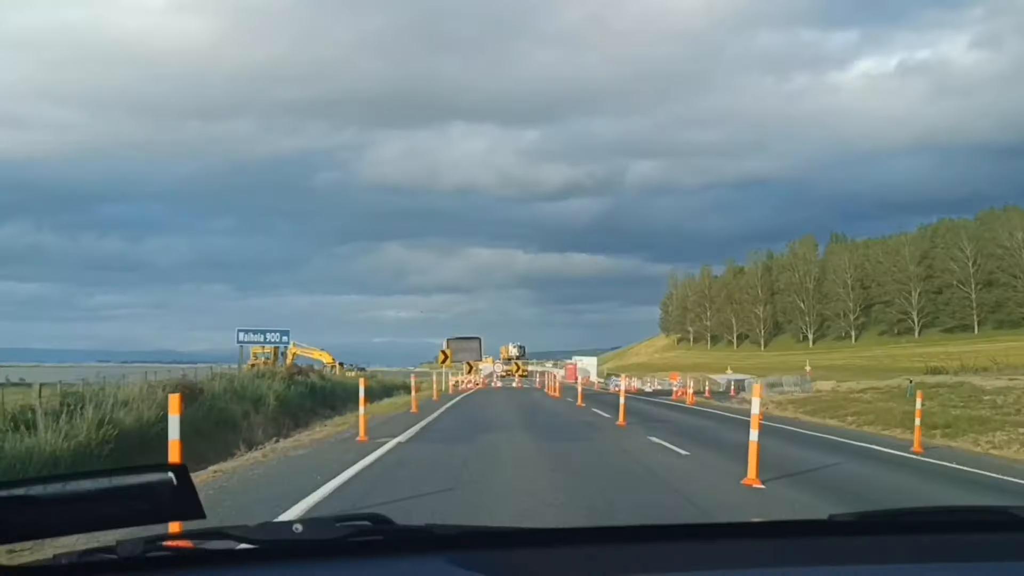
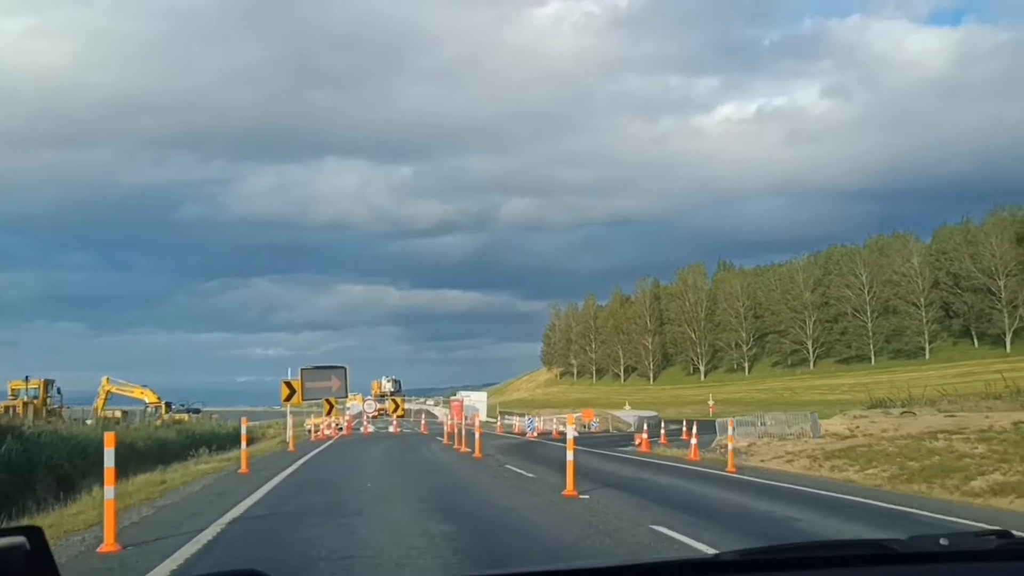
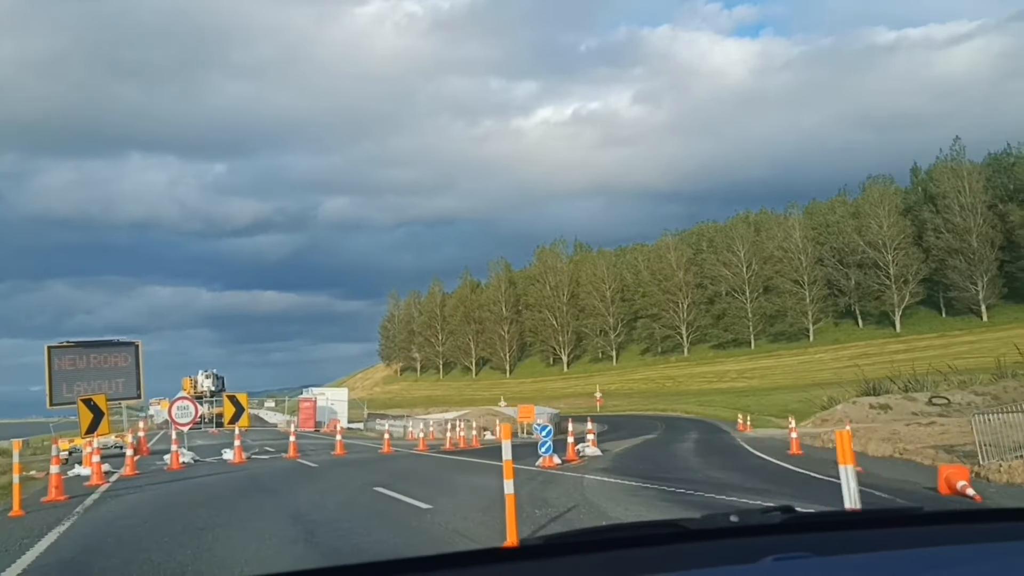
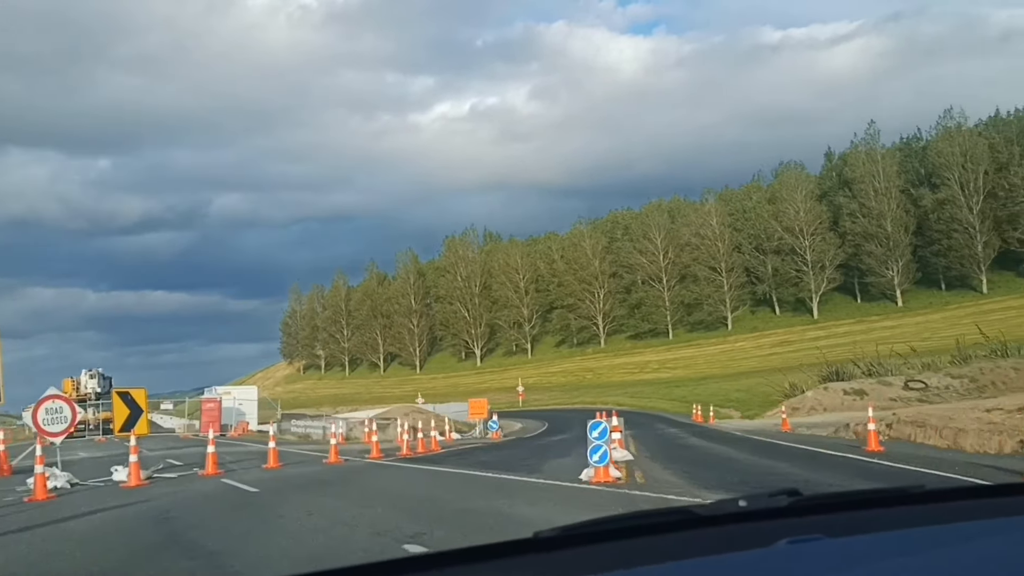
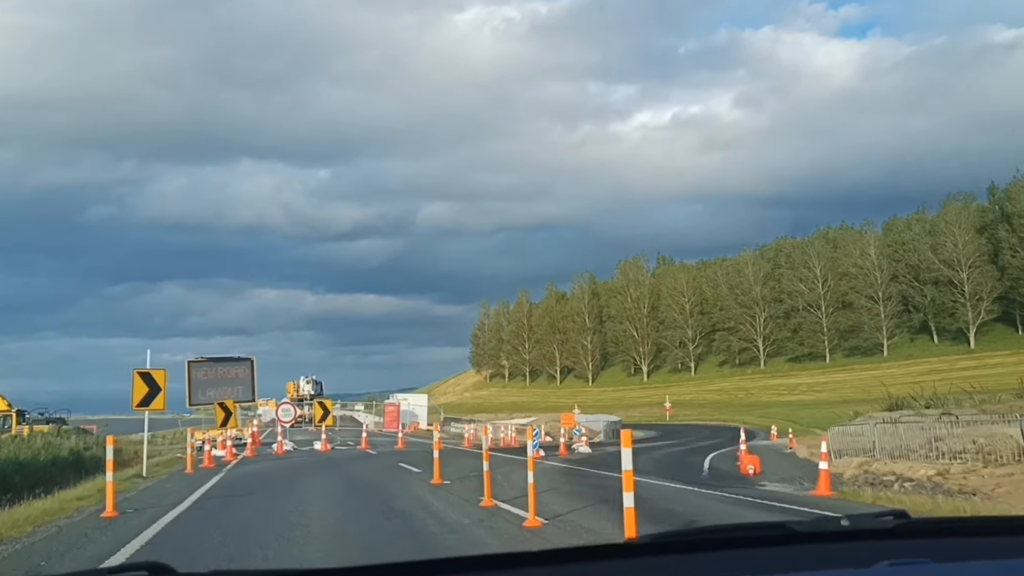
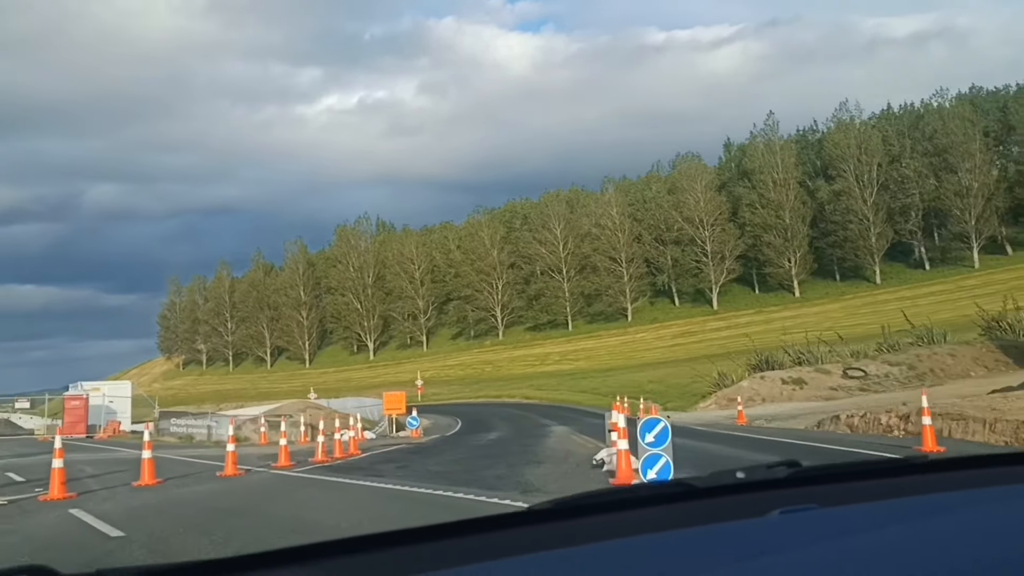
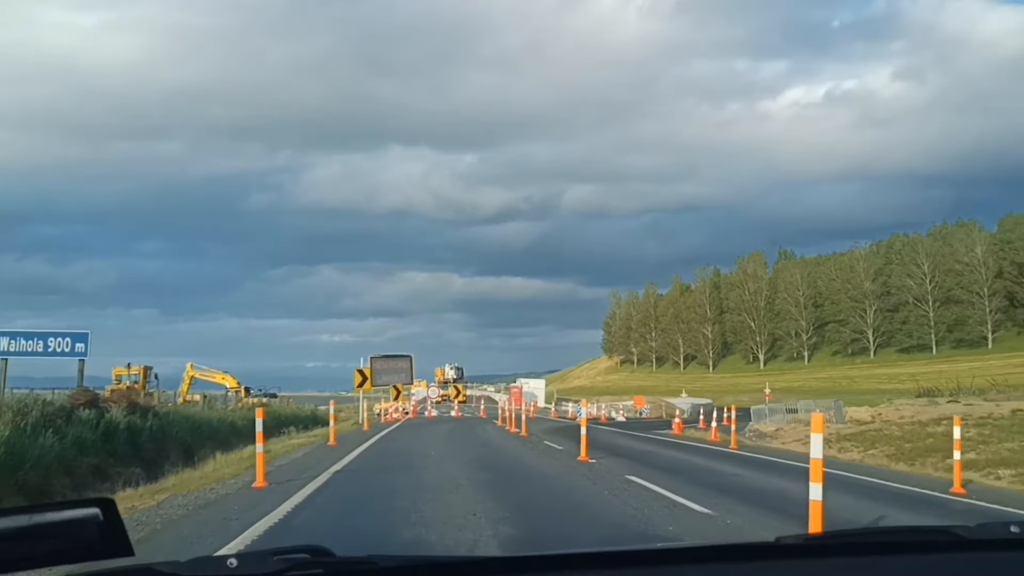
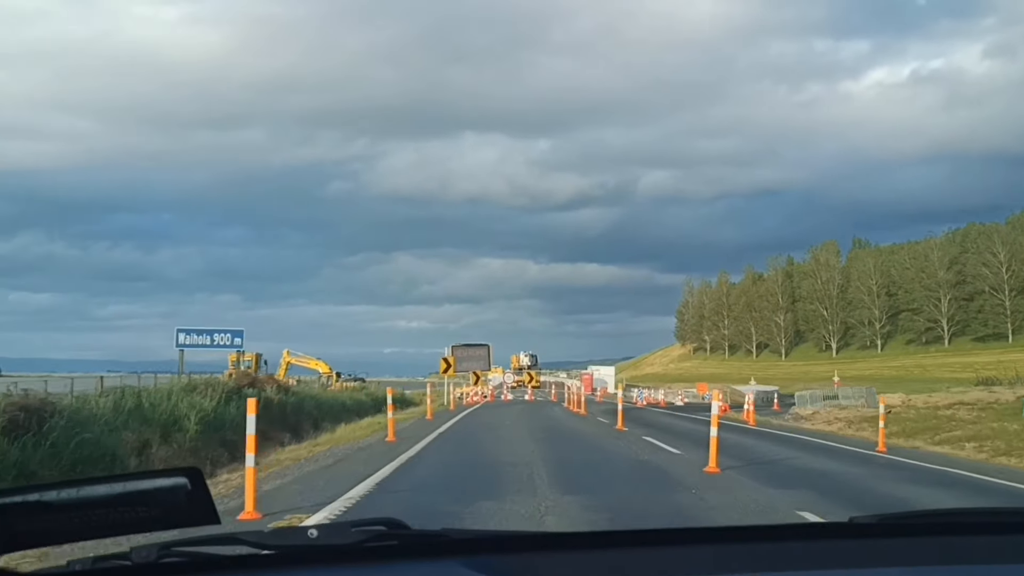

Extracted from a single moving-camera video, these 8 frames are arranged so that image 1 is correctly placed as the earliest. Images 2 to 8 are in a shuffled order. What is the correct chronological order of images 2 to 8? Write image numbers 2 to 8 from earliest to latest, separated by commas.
8, 7, 2, 5, 3, 4, 6
